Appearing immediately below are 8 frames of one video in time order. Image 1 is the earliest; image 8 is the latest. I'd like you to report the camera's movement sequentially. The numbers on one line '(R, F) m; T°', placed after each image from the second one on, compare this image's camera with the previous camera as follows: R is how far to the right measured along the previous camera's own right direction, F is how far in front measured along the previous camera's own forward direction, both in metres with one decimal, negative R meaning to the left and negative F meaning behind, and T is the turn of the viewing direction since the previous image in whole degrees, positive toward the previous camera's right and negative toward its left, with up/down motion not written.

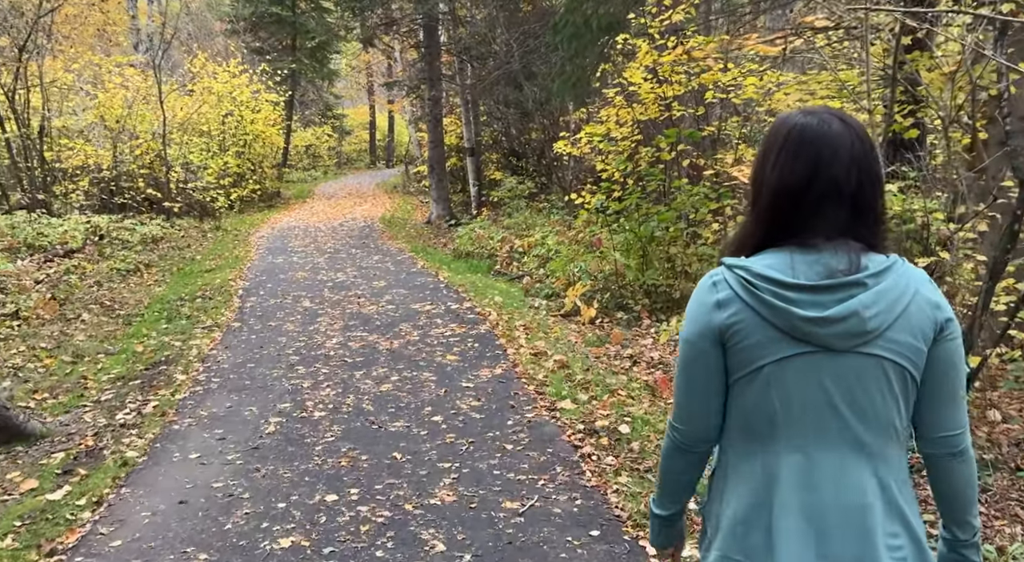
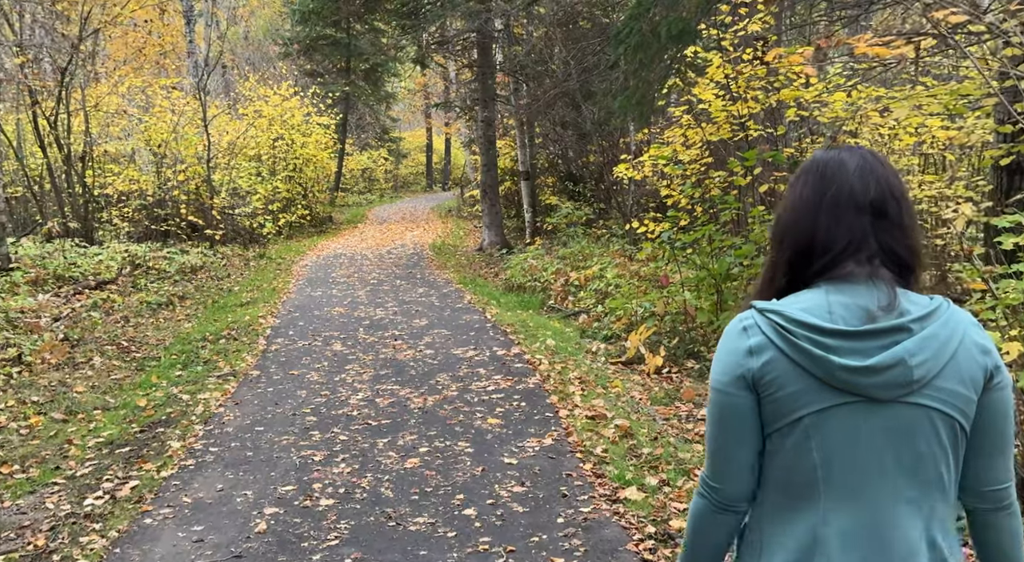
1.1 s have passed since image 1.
(0.0, +1.1) m; -4°
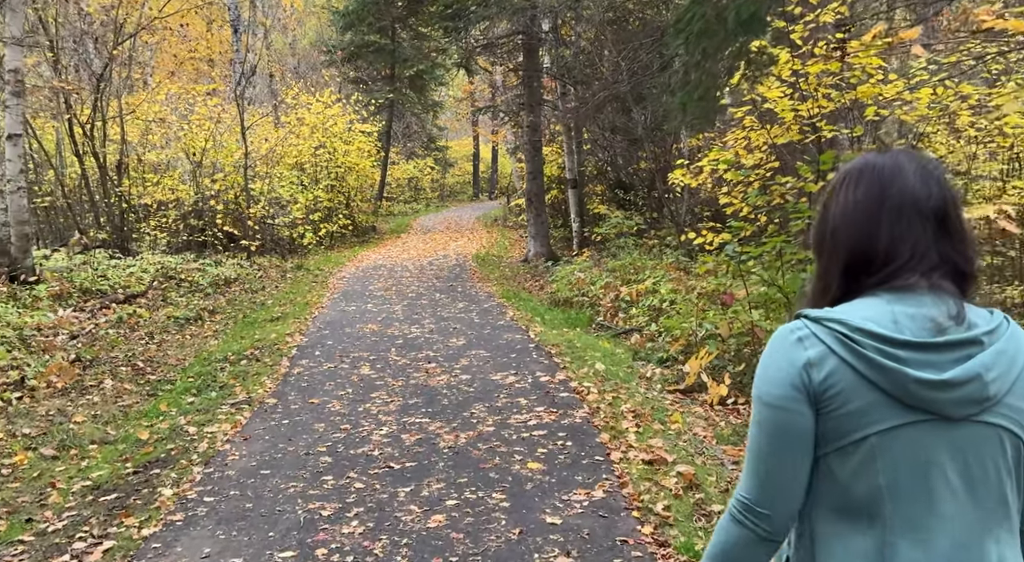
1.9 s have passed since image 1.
(0.0, +0.8) m; -3°
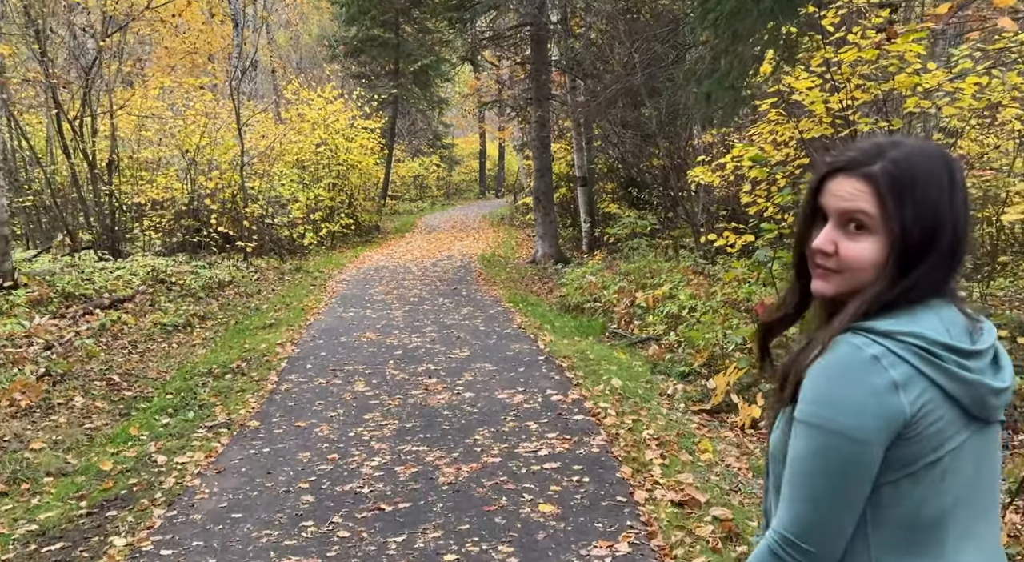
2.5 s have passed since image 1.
(0.0, +0.7) m; 0°
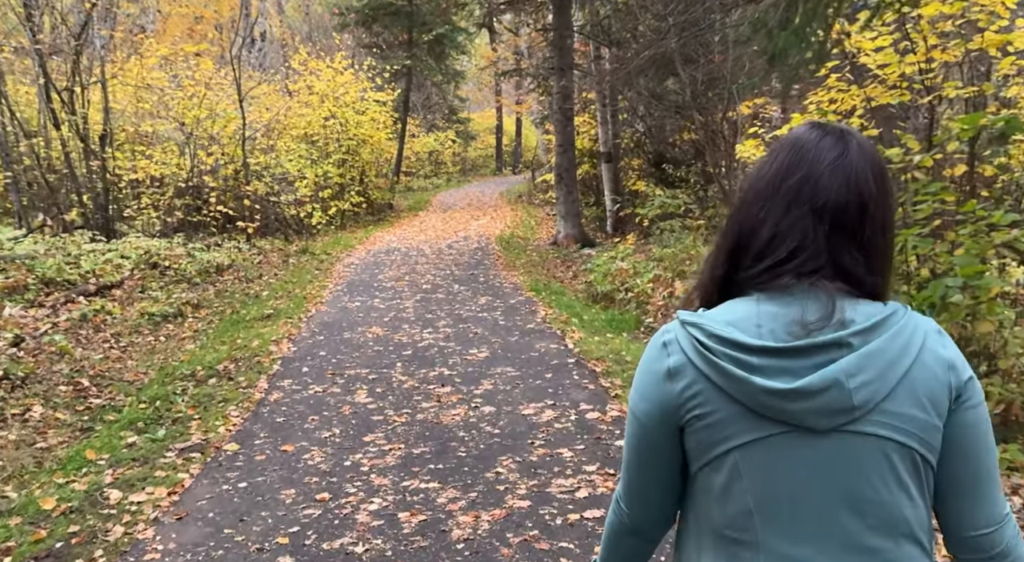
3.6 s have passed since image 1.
(-0.1, +1.1) m; -1°
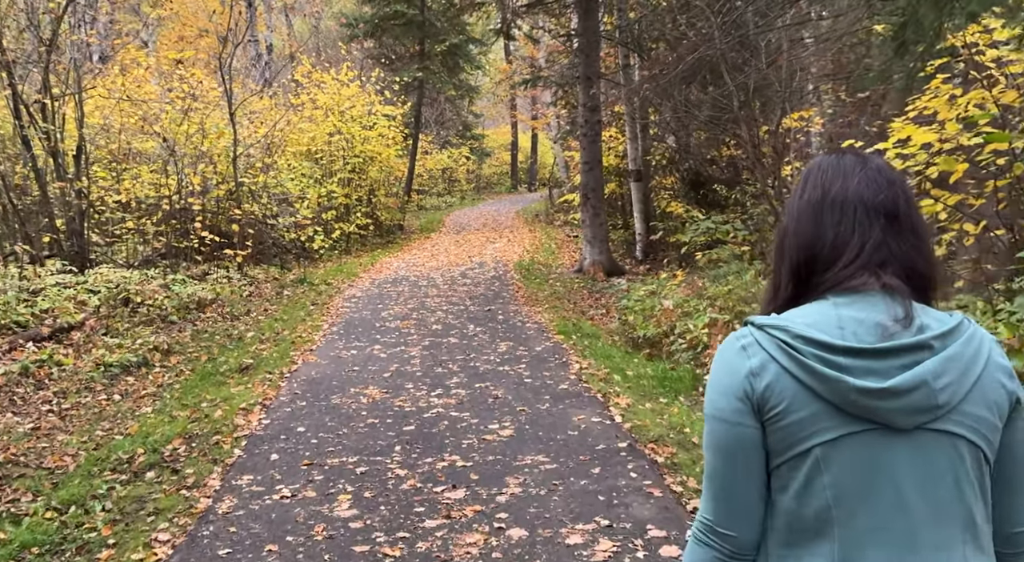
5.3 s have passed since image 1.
(-0.1, +1.7) m; -1°
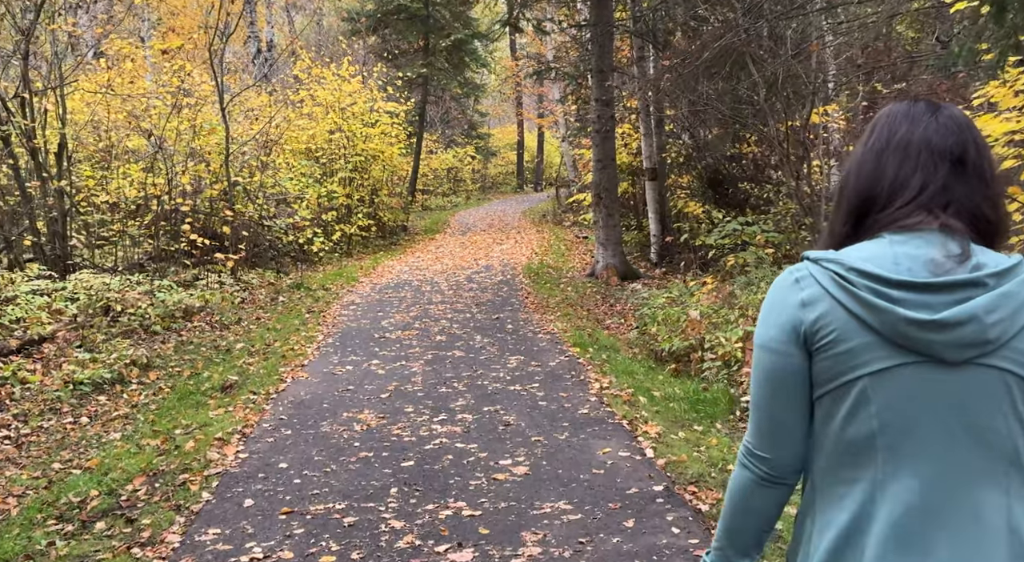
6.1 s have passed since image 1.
(-0.1, +0.8) m; 0°
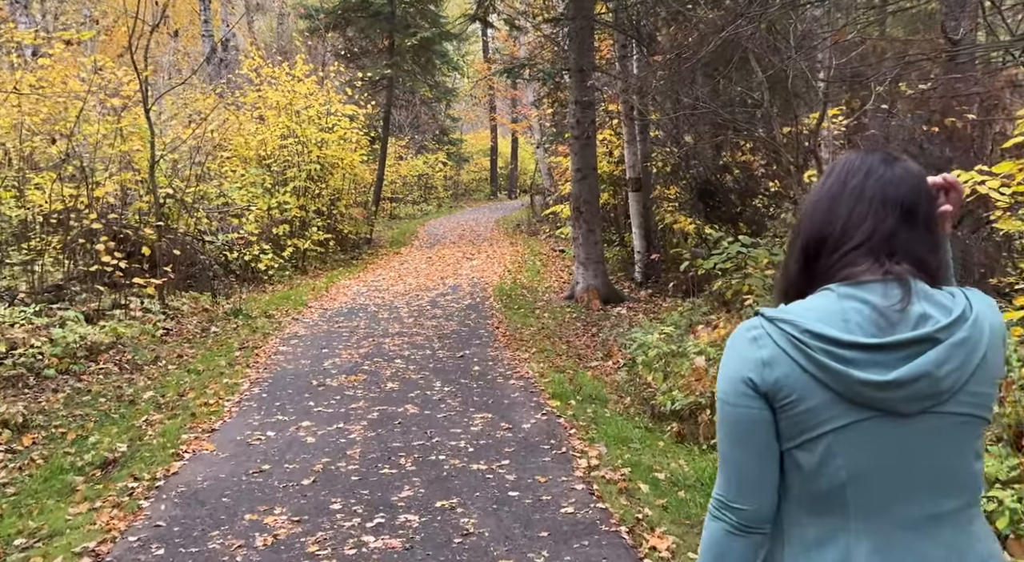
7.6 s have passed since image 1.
(+0.1, +1.5) m; +2°
